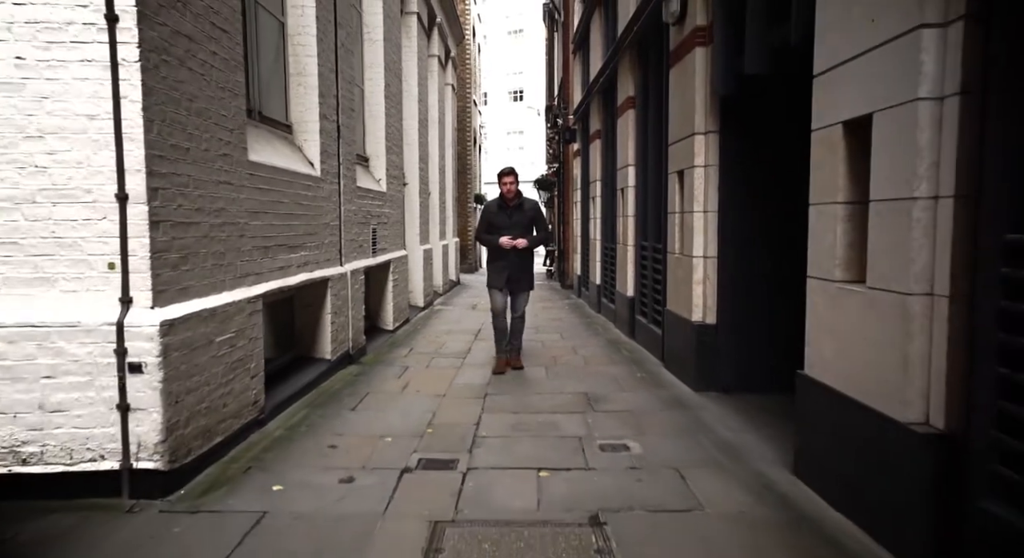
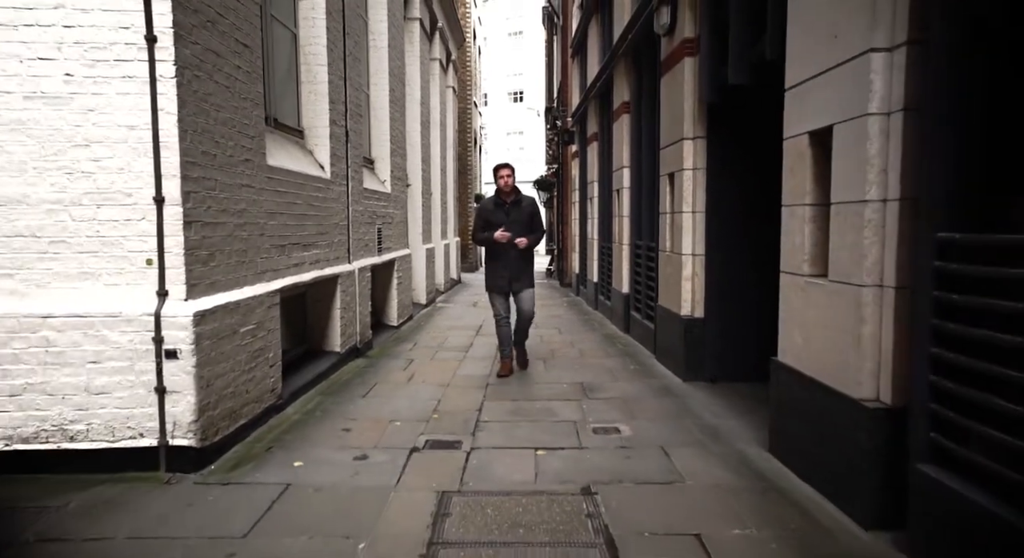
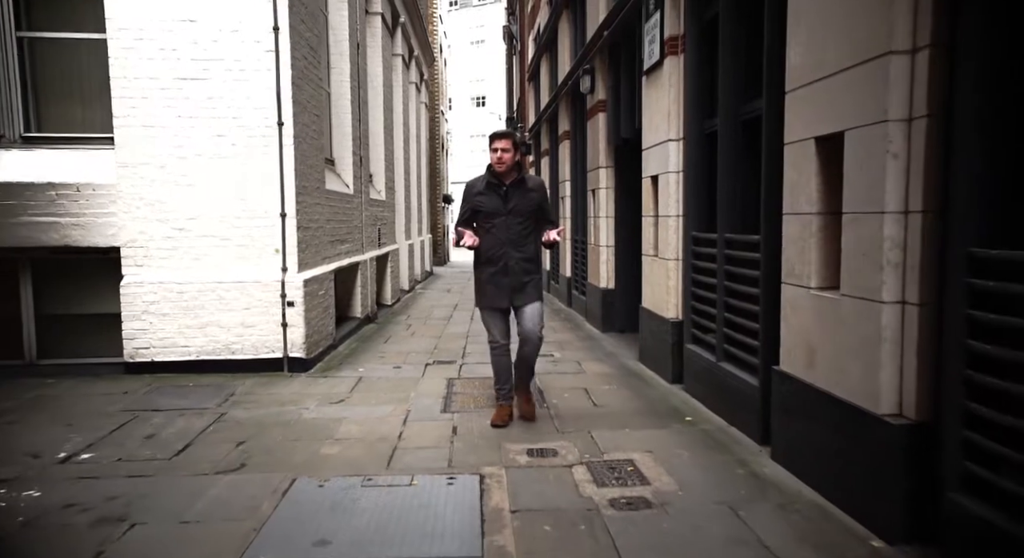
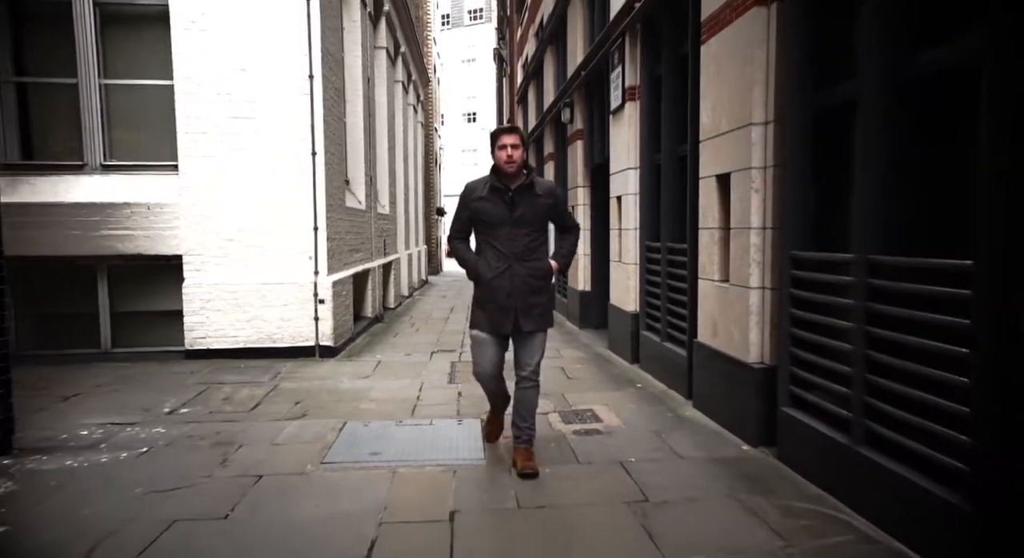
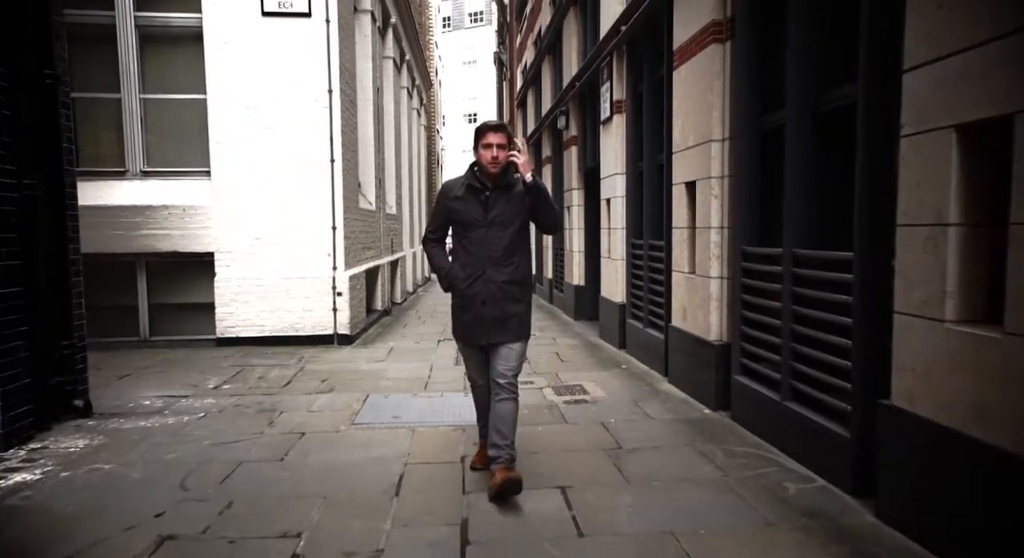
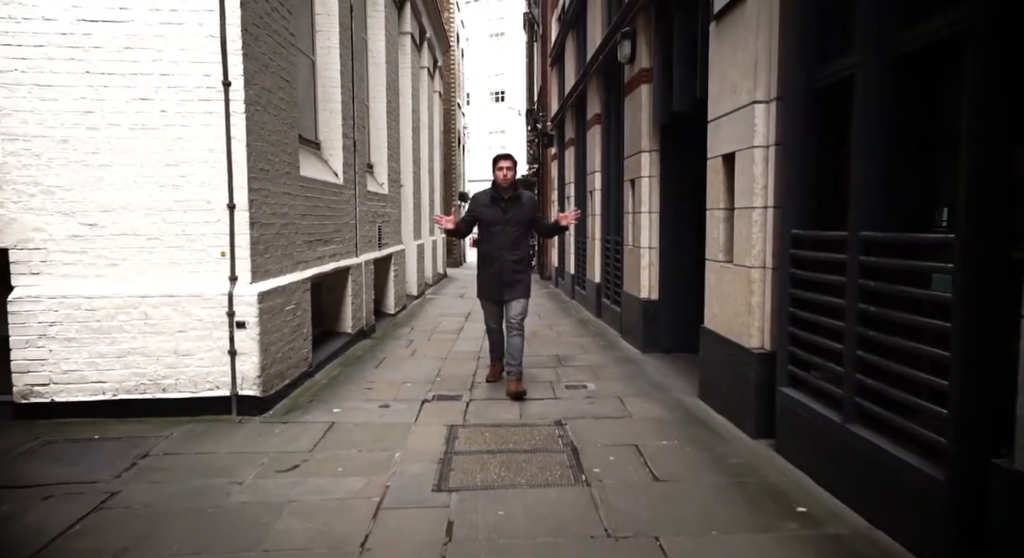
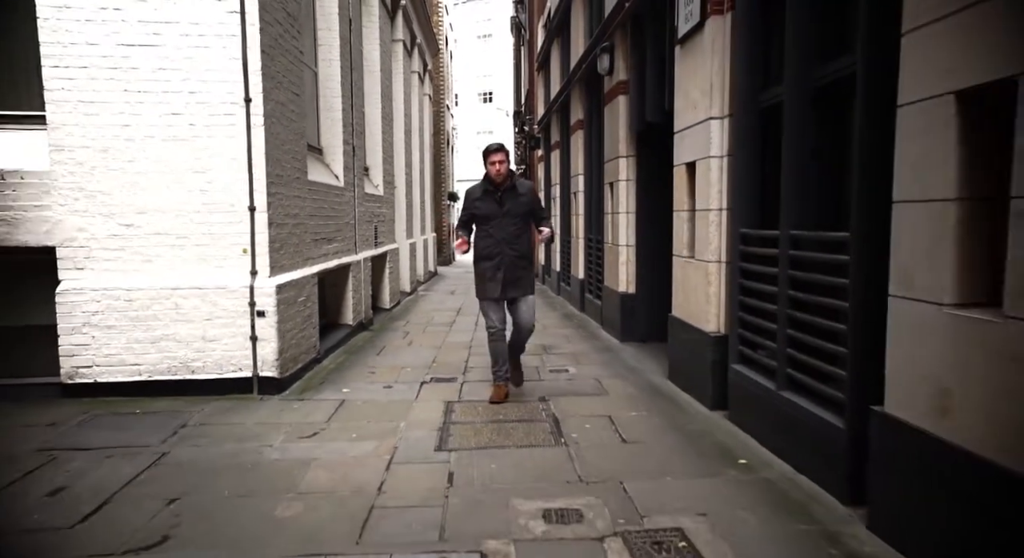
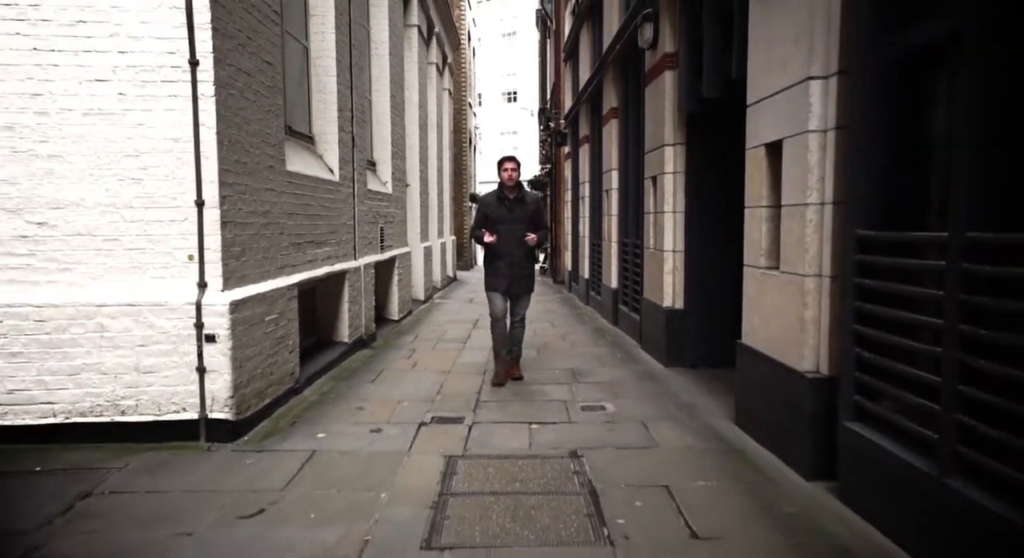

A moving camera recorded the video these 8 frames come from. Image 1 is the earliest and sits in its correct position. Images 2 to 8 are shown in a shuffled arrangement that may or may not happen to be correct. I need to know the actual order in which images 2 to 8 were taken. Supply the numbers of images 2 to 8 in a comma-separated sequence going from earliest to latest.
2, 8, 6, 7, 3, 4, 5
